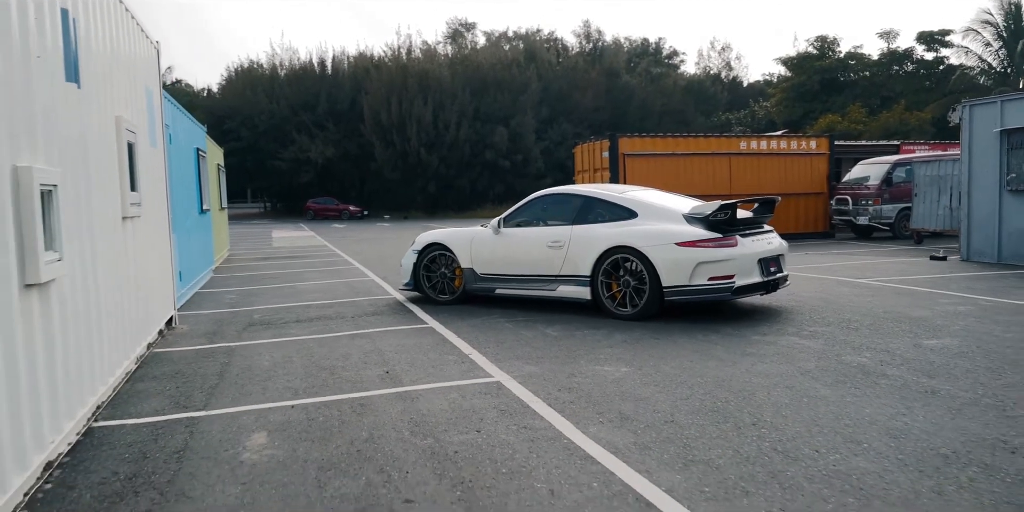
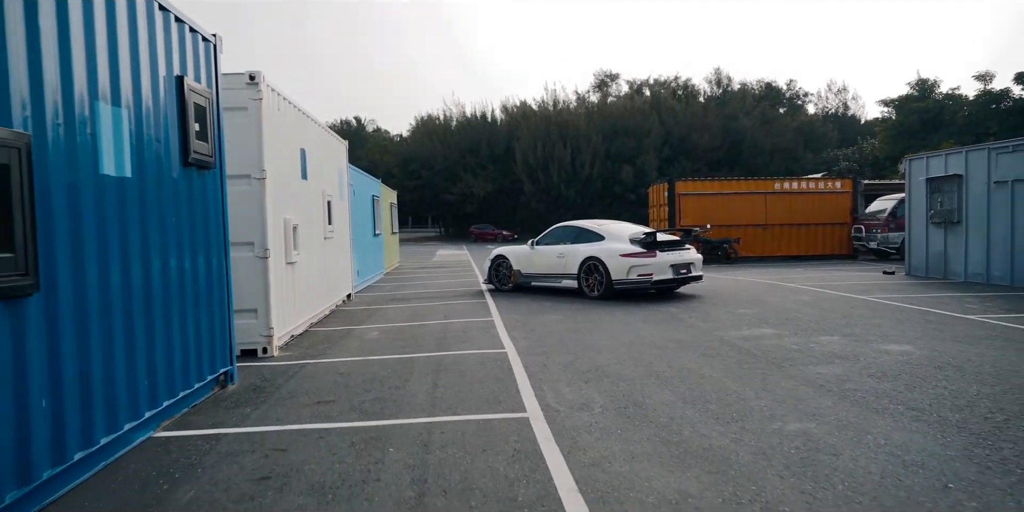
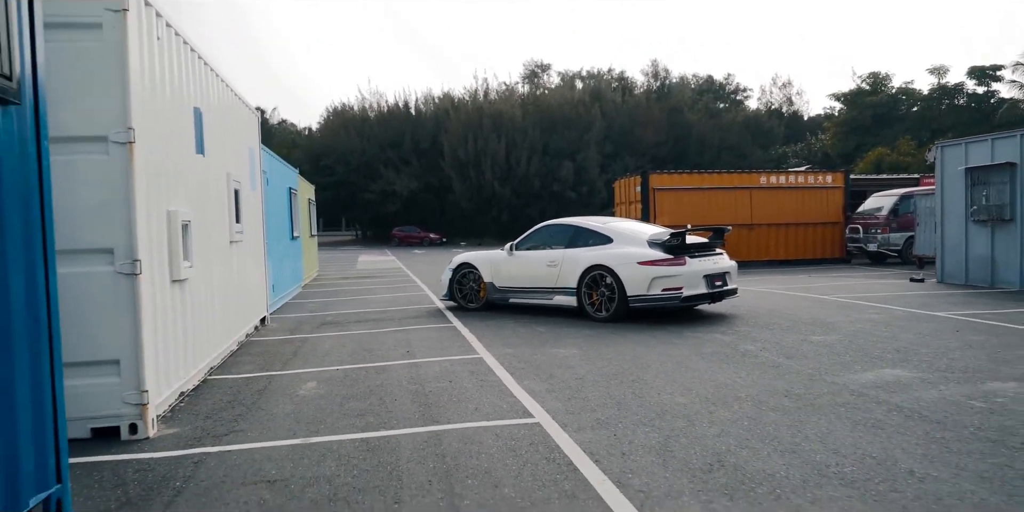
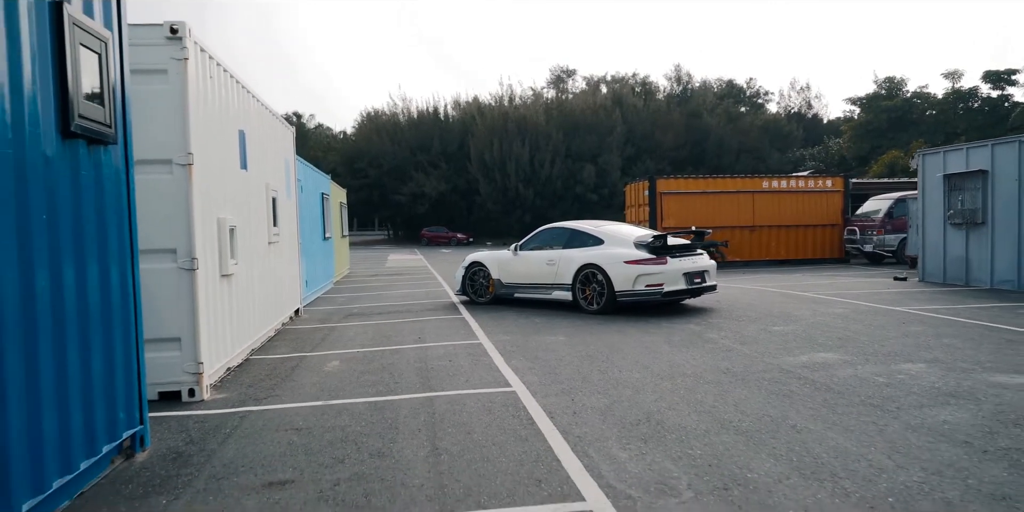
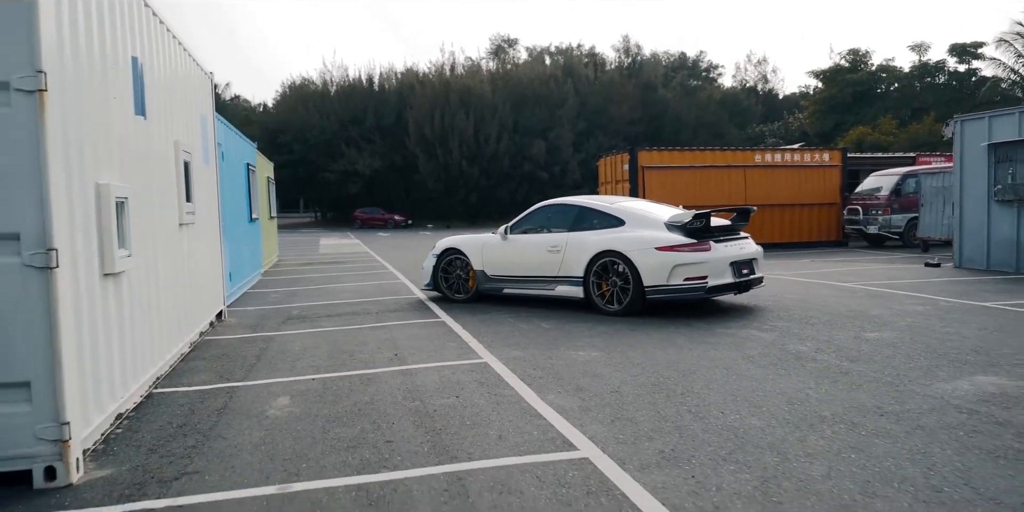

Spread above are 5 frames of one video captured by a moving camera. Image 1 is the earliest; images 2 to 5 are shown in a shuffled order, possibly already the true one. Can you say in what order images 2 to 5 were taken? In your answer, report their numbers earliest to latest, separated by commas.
5, 3, 4, 2
